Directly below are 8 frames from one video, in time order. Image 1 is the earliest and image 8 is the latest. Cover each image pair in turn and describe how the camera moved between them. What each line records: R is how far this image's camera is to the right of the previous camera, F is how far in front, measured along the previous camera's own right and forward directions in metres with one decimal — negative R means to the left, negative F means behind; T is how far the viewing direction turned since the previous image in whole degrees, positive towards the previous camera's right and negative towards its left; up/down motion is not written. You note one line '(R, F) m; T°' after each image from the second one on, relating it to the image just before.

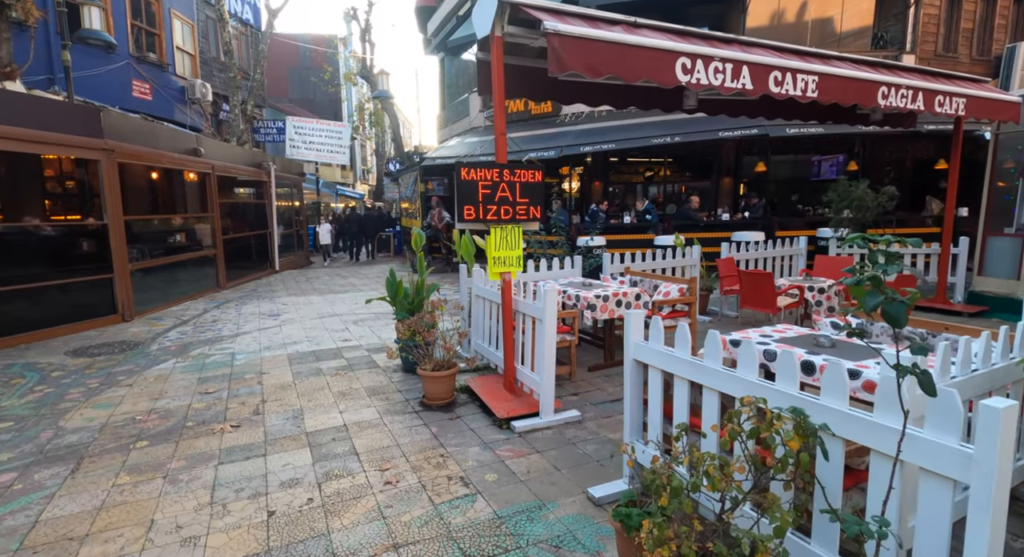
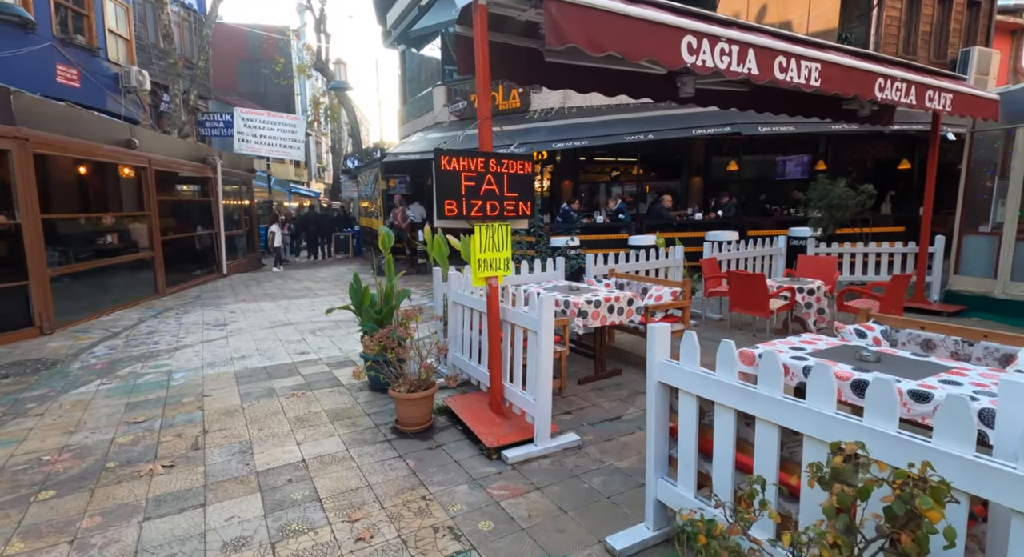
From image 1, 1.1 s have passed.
(-0.2, +0.5) m; +4°
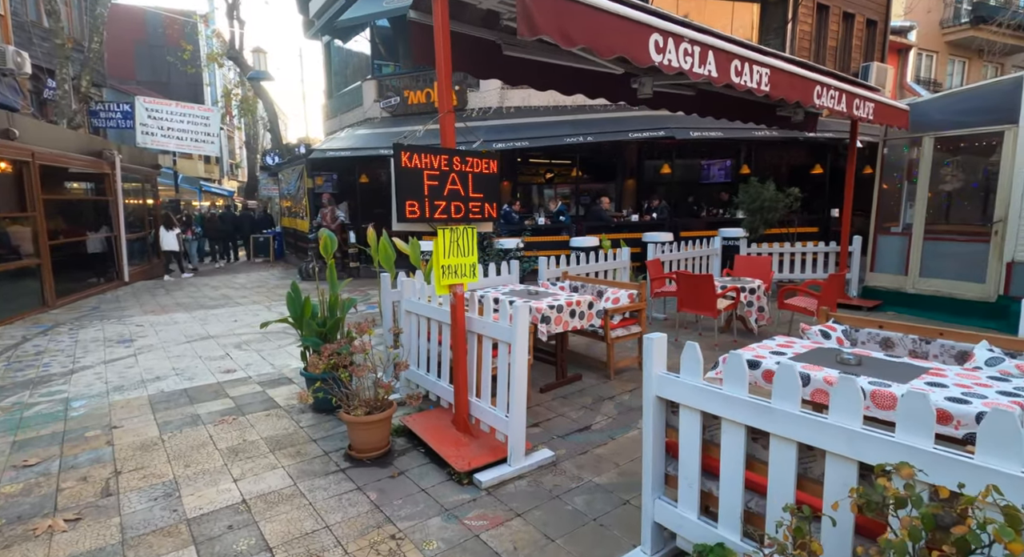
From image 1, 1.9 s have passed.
(-0.2, +0.3) m; +8°
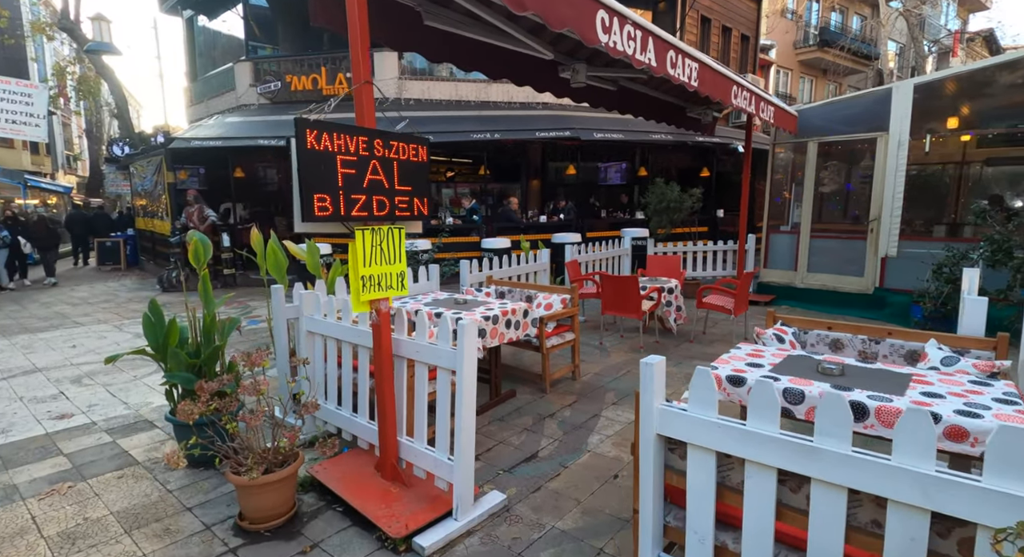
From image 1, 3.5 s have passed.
(-0.2, +0.6) m; +12°
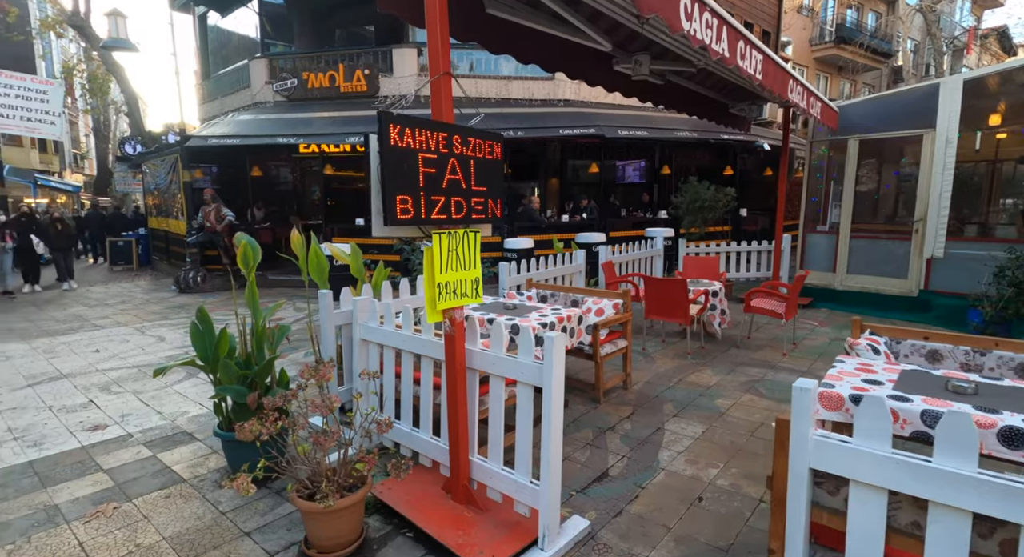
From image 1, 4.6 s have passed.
(-0.4, +0.2) m; 0°
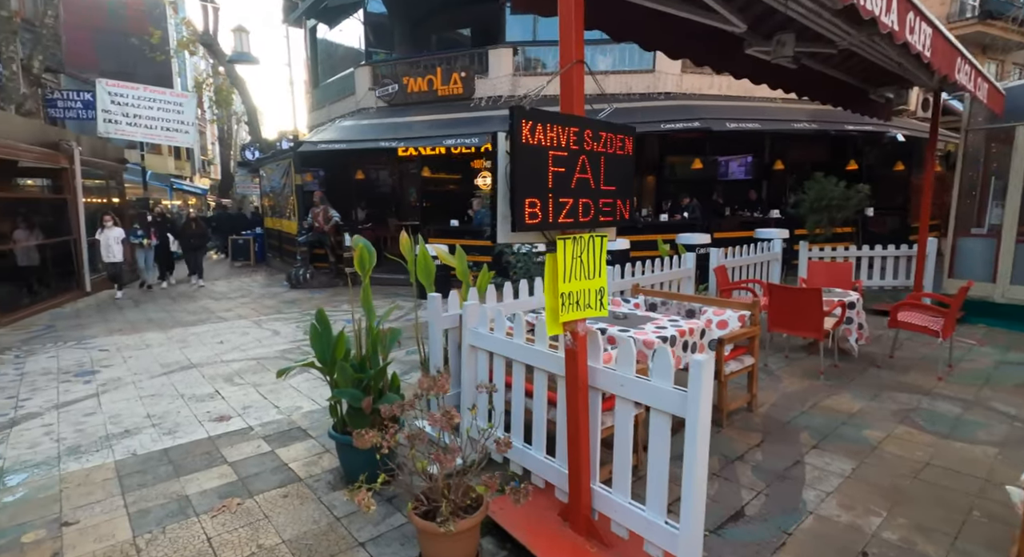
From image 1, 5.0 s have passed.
(-0.2, +0.2) m; -9°
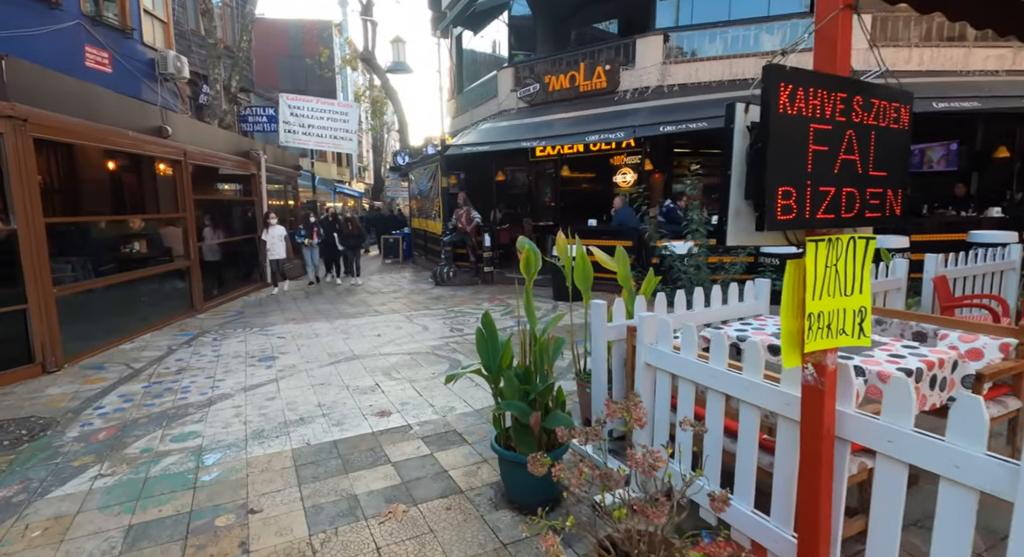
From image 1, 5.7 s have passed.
(-0.3, +0.3) m; -14°
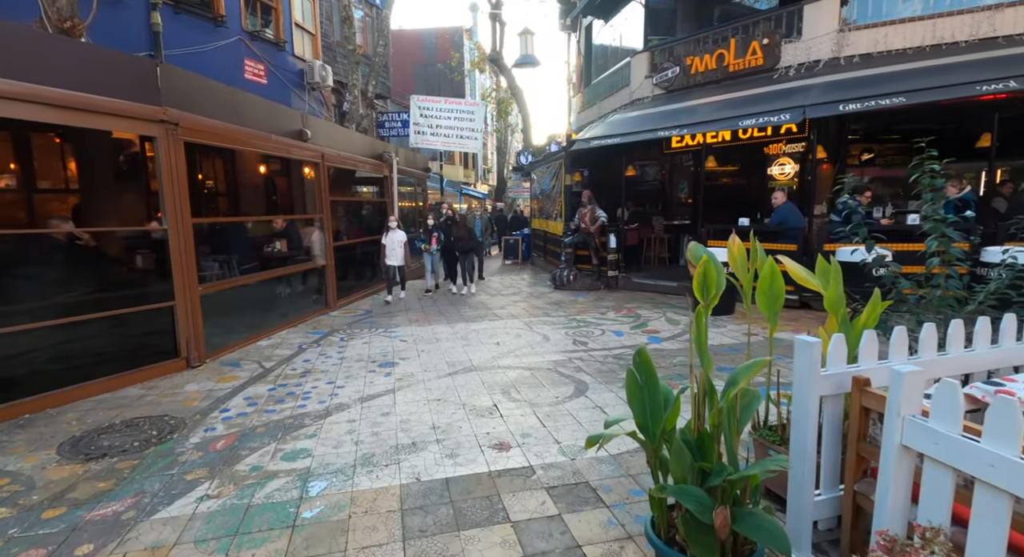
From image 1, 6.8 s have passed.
(-0.2, +0.7) m; -13°
